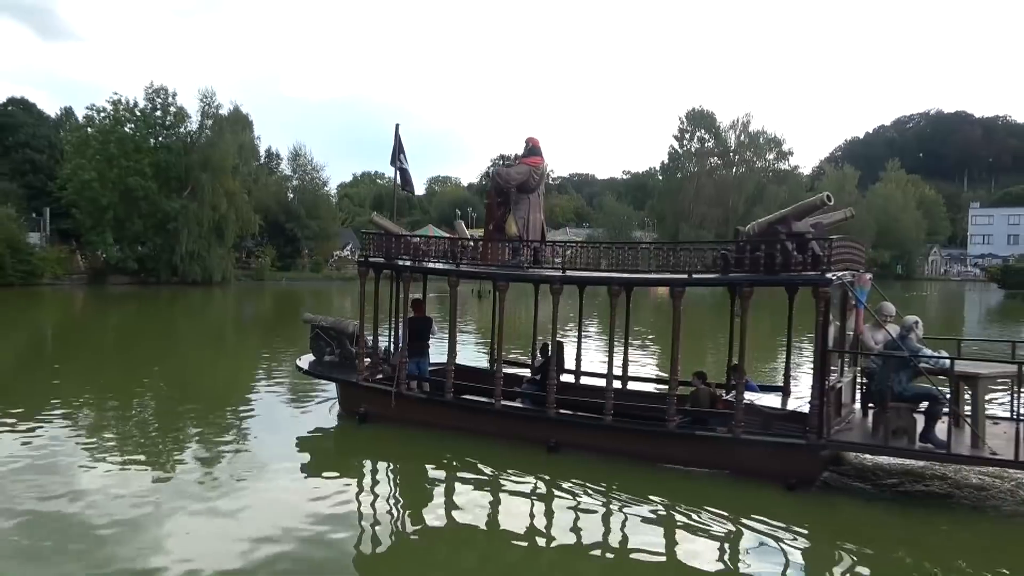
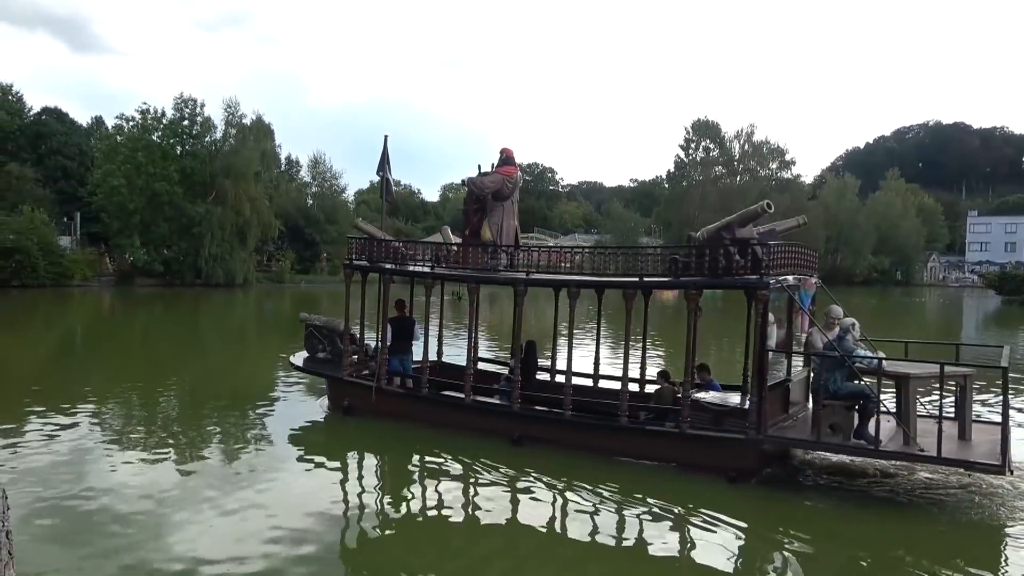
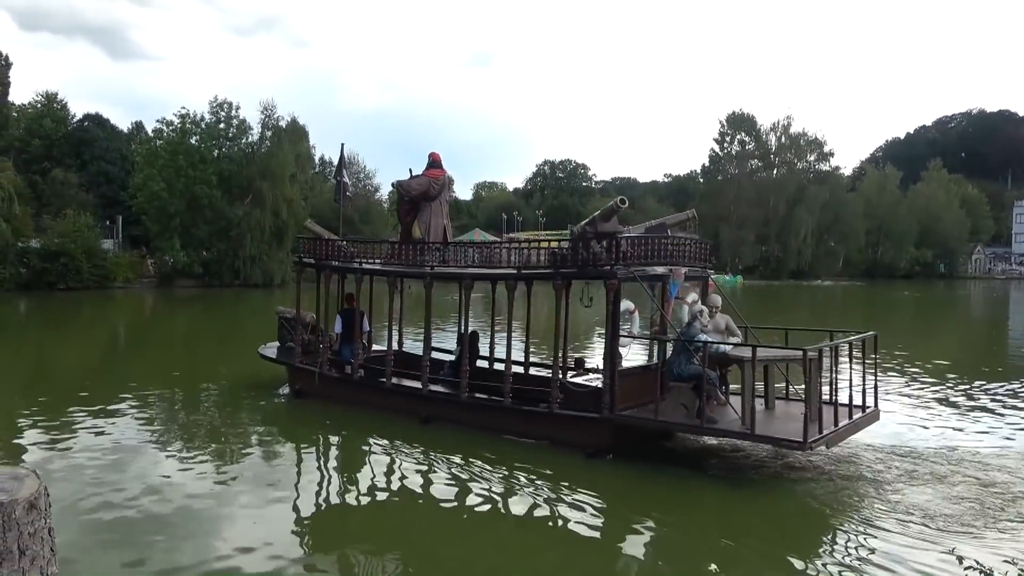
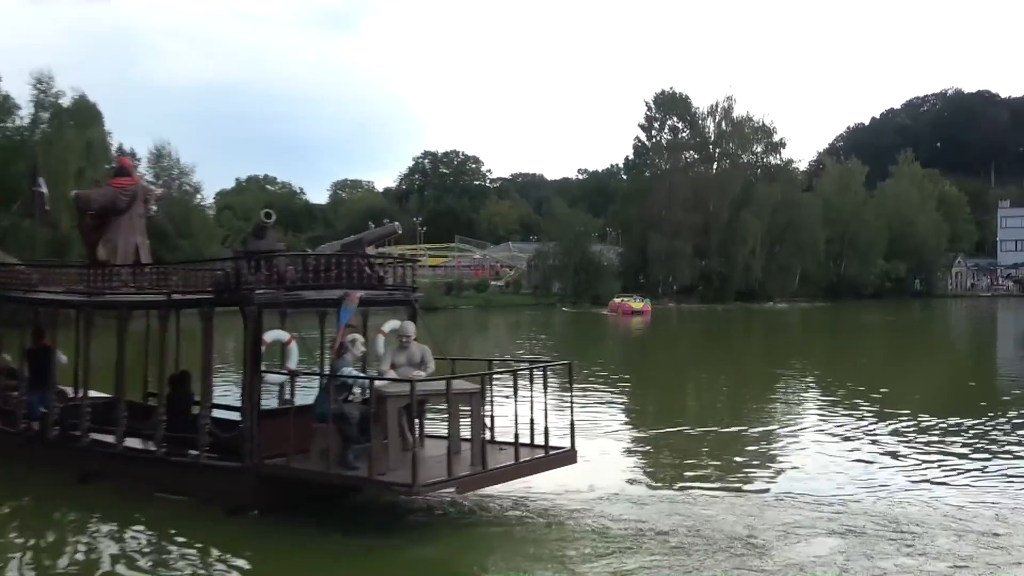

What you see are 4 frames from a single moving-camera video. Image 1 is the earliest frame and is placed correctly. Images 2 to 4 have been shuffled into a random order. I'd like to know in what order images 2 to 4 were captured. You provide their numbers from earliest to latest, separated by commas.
2, 3, 4
